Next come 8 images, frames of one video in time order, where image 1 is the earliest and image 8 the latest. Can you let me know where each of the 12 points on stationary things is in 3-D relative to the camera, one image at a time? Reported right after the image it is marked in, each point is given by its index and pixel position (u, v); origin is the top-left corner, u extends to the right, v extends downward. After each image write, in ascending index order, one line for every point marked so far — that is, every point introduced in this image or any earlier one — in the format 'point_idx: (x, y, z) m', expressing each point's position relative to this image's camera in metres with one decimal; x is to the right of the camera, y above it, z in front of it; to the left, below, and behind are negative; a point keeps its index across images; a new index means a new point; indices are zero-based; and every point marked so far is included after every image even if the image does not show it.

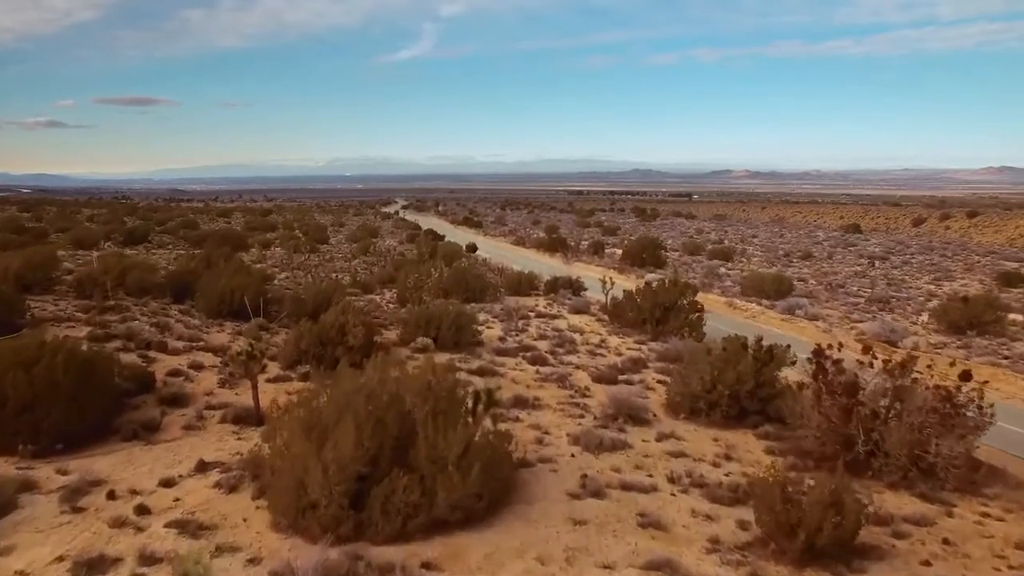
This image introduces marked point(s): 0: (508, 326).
0: (-0.1, -0.9, +16.8) m
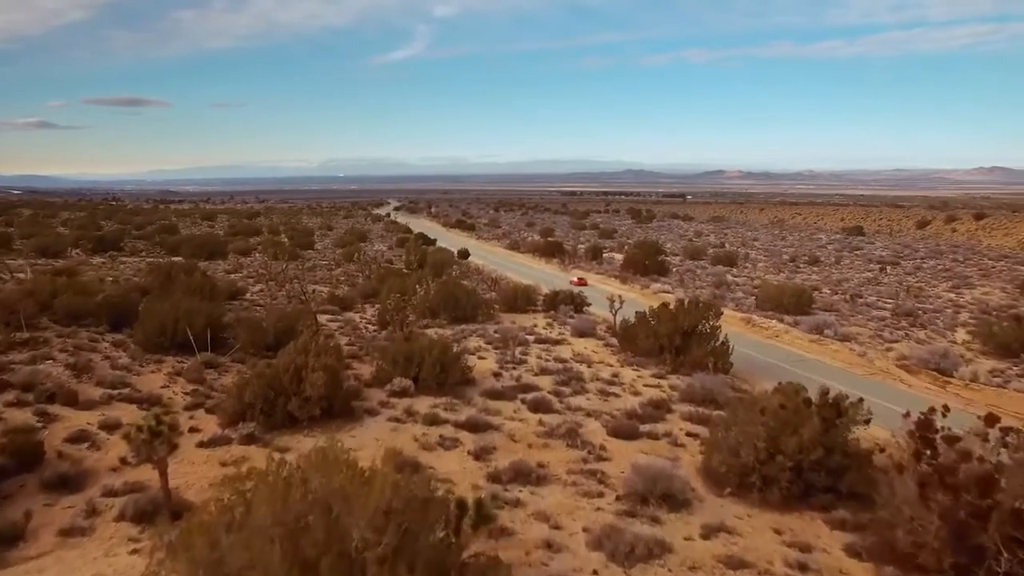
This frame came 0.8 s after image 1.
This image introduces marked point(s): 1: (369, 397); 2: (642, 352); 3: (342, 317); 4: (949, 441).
0: (-0.2, -1.4, +14.4) m
1: (-2.2, -1.7, +11.1) m
2: (+2.7, -1.4, +15.3) m
3: (-4.6, -0.8, +19.8) m
4: (+3.9, -1.4, +6.6) m
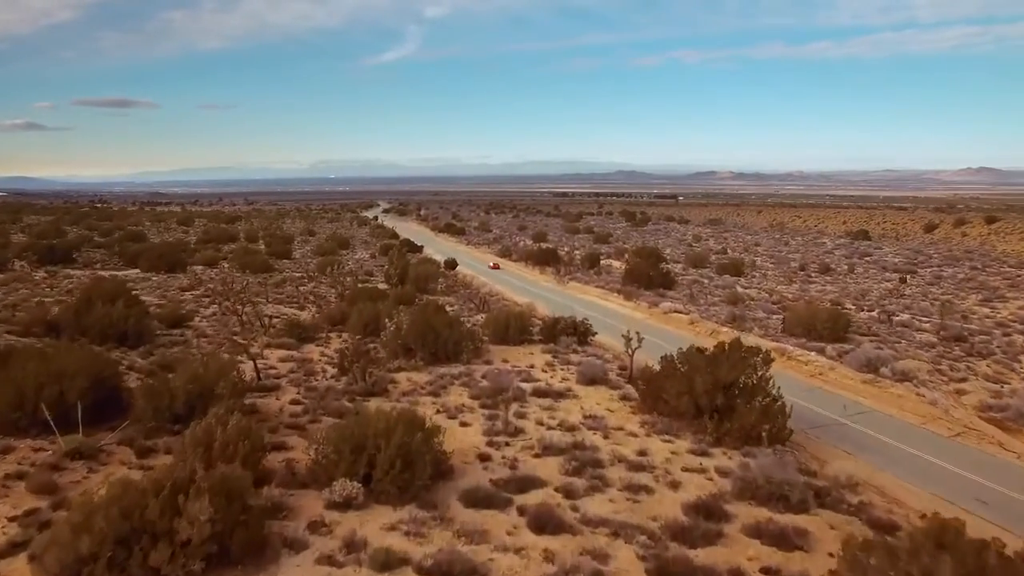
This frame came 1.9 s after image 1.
0: (-0.3, -2.0, +11.0) m
1: (-2.2, -2.3, +7.6) m
2: (+2.6, -2.0, +11.9) m
3: (-4.7, -1.5, +16.3) m
4: (+3.9, -2.0, +3.2) m
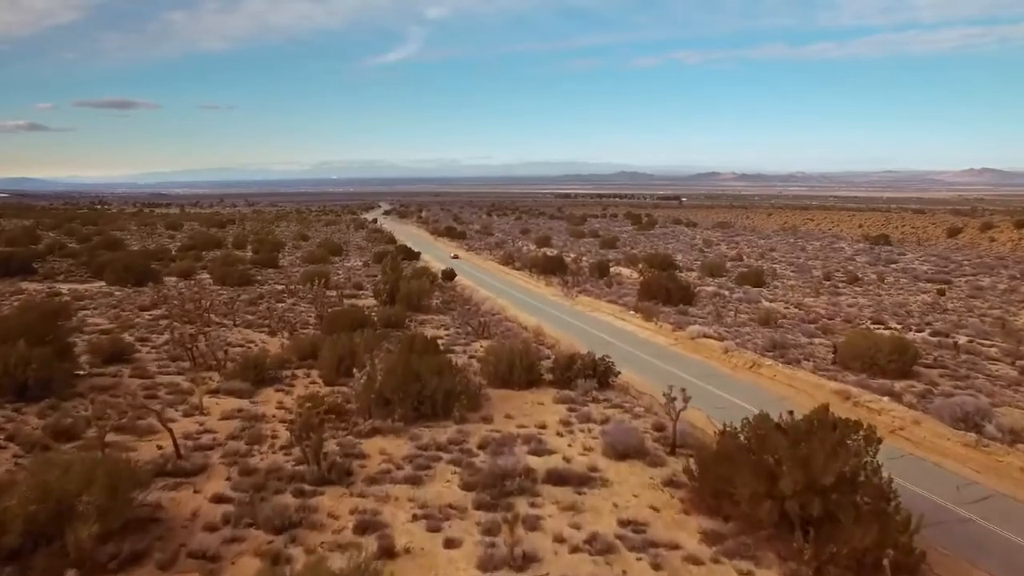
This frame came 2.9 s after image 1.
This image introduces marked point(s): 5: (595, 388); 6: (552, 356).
0: (-0.2, -2.6, +7.6) m
1: (-2.2, -2.9, +4.2) m
2: (+2.6, -2.6, +8.5) m
3: (-4.6, -2.1, +13.0) m
4: (+3.9, -2.6, -0.2) m
5: (+1.7, -2.0, +14.8) m
6: (+0.9, -1.6, +17.0) m
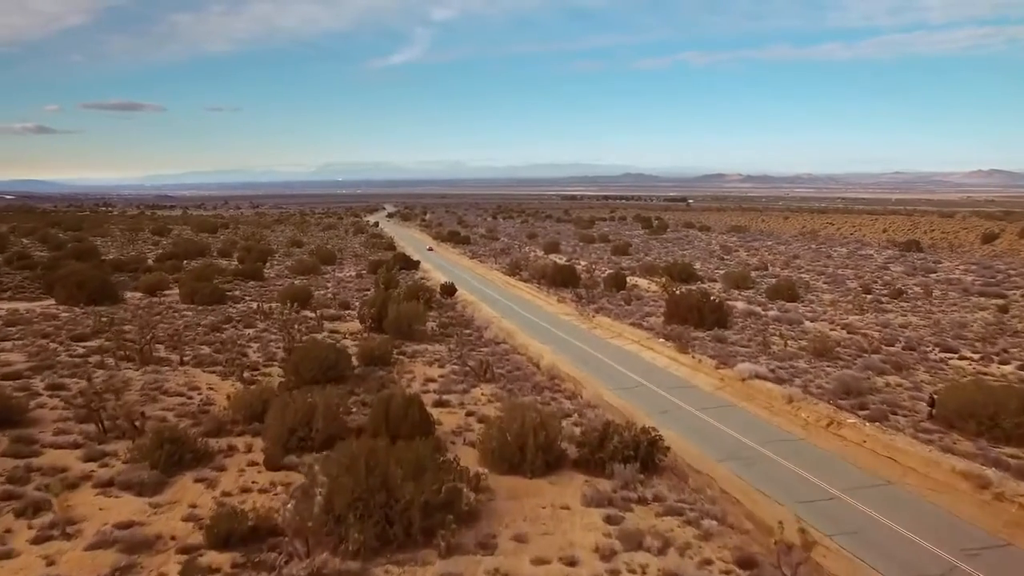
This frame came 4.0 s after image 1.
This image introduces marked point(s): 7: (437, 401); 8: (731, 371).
0: (-0.1, -3.3, +3.4) m
1: (-2.1, -3.6, +0.1) m
2: (+2.8, -3.3, +4.3) m
3: (-4.5, -2.8, +8.8) m
4: (+4.0, -3.3, -4.4) m
5: (+1.8, -2.7, +10.6) m
6: (+1.1, -2.3, +12.8) m
7: (-1.6, -2.3, +15.2) m
8: (+5.7, -2.2, +19.1) m
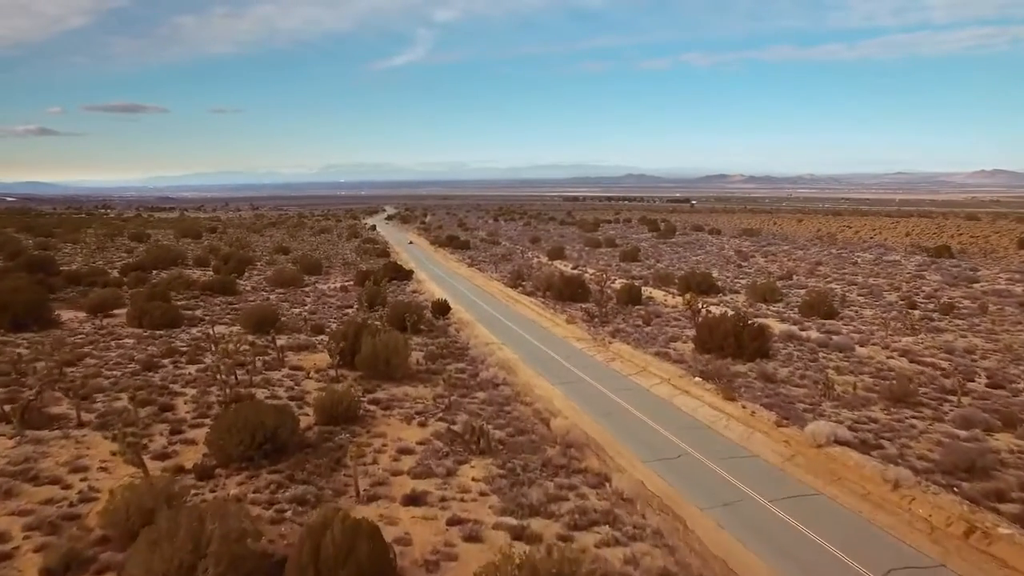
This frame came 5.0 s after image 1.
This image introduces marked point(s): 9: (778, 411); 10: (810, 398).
0: (-0.1, -4.0, -1.0) m
1: (-2.1, -4.3, -4.3) m
2: (+2.8, -4.0, -0.1) m
3: (-4.5, -3.5, +4.5) m
4: (+4.0, -4.0, -8.8) m
5: (+1.9, -3.4, +6.2) m
6: (+1.1, -3.0, +8.4) m
7: (-1.5, -3.0, +10.8) m
8: (+5.7, -2.9, +14.7) m
9: (+5.9, -2.7, +16.2) m
10: (+7.2, -2.6, +17.7) m
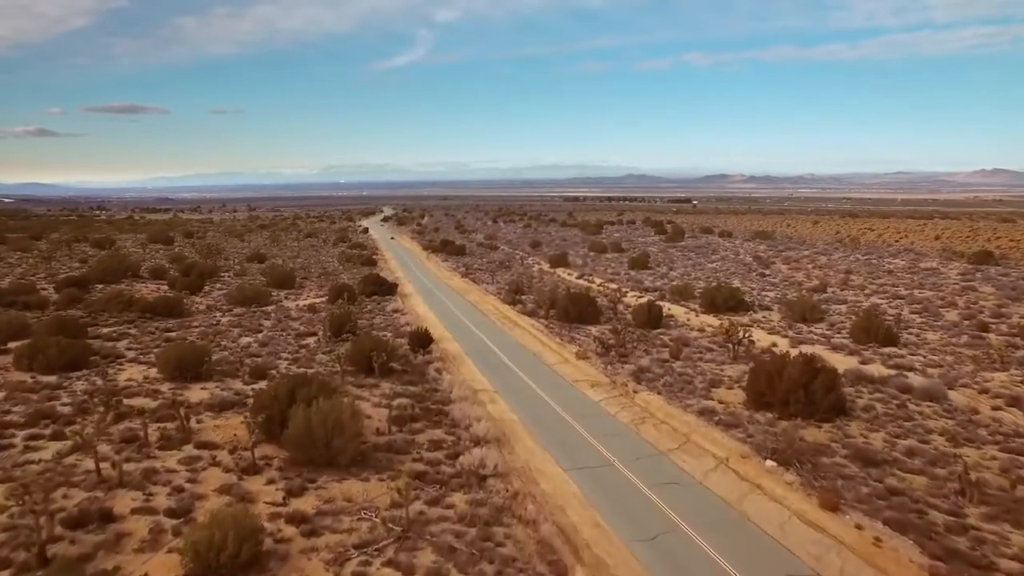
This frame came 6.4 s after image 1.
0: (-0.2, -4.8, -6.7) m
1: (-2.2, -5.1, -10.0) m
2: (+2.6, -4.8, -5.8) m
3: (-4.6, -4.4, -1.3) m
4: (+3.9, -4.8, -14.5) m
5: (+1.7, -4.2, +0.5) m
6: (+1.0, -3.8, +2.7) m
7: (-1.6, -3.9, +5.0) m
8: (+5.6, -3.7, +9.0) m
9: (+5.8, -3.5, +10.5) m
10: (+7.1, -3.4, +12.0) m
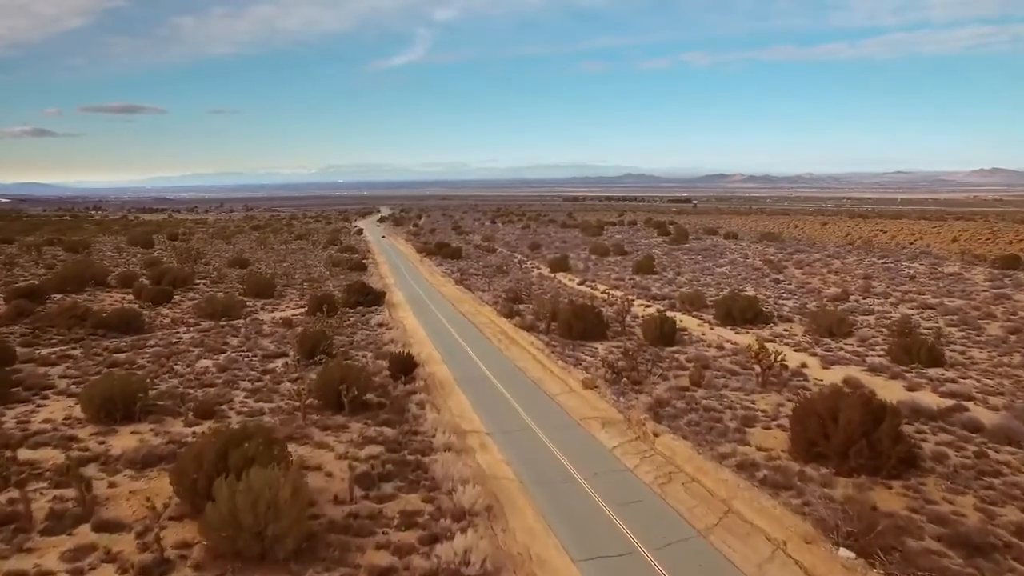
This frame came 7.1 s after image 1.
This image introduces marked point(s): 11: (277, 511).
0: (-0.3, -5.3, -10.0) m
1: (-2.3, -5.6, -13.3) m
2: (+2.6, -5.3, -9.1) m
3: (-4.7, -4.9, -4.5) m
4: (+3.8, -5.3, -17.8) m
5: (+1.7, -4.7, -2.8) m
6: (+0.9, -4.3, -0.6) m
7: (-1.7, -4.4, +1.8) m
8: (+5.5, -4.2, +5.7) m
9: (+5.7, -4.0, +7.2) m
10: (+7.0, -3.9, +8.7) m
11: (-3.2, -3.0, +10.2) m
